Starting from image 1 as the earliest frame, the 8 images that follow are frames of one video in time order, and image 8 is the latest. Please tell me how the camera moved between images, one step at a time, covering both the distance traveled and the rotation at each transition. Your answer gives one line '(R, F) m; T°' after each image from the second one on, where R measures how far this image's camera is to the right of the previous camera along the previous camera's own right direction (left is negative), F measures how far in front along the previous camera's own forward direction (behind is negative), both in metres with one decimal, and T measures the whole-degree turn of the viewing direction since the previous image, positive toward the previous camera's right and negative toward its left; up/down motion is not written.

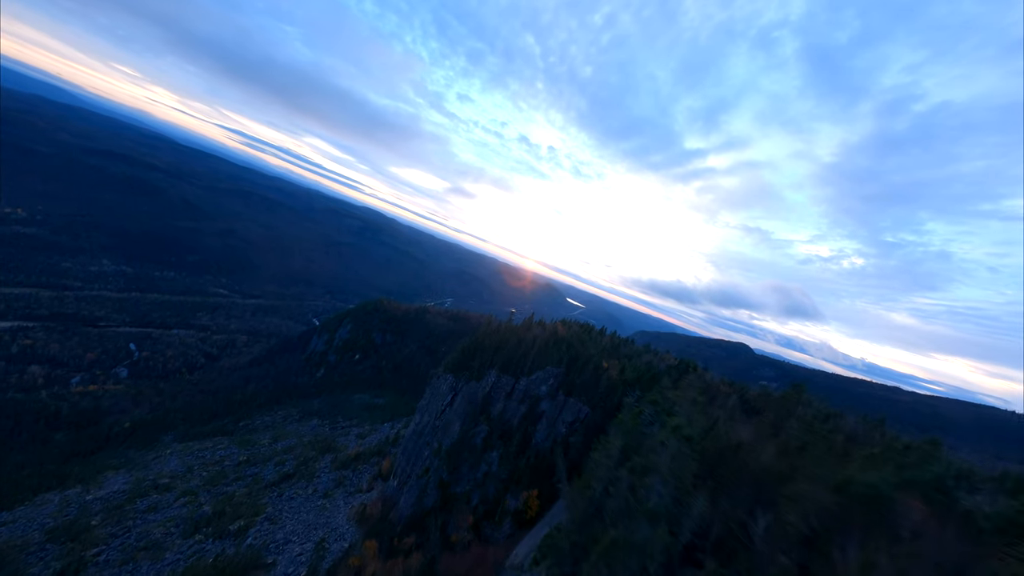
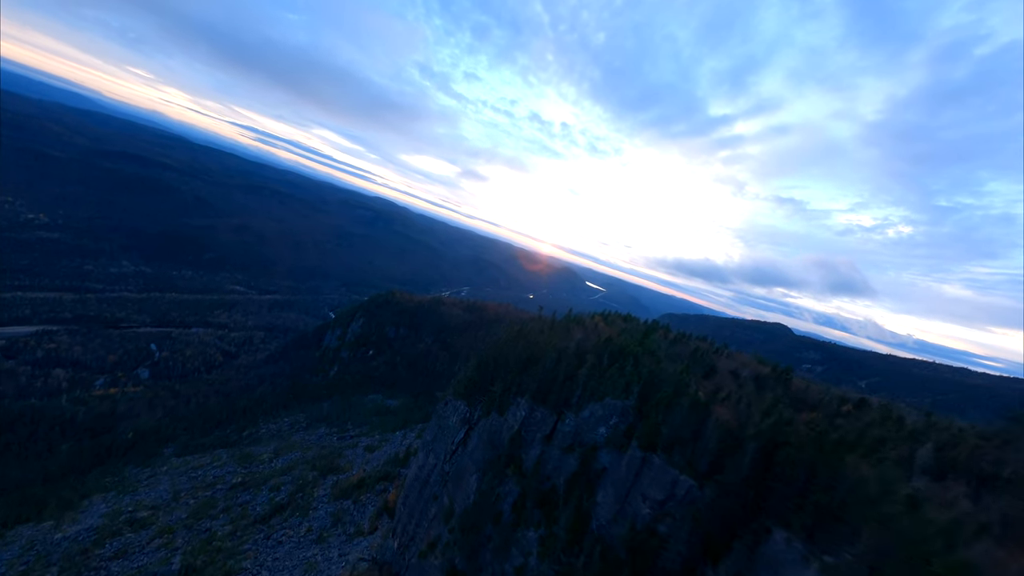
(-0.7, +7.0) m; -3°
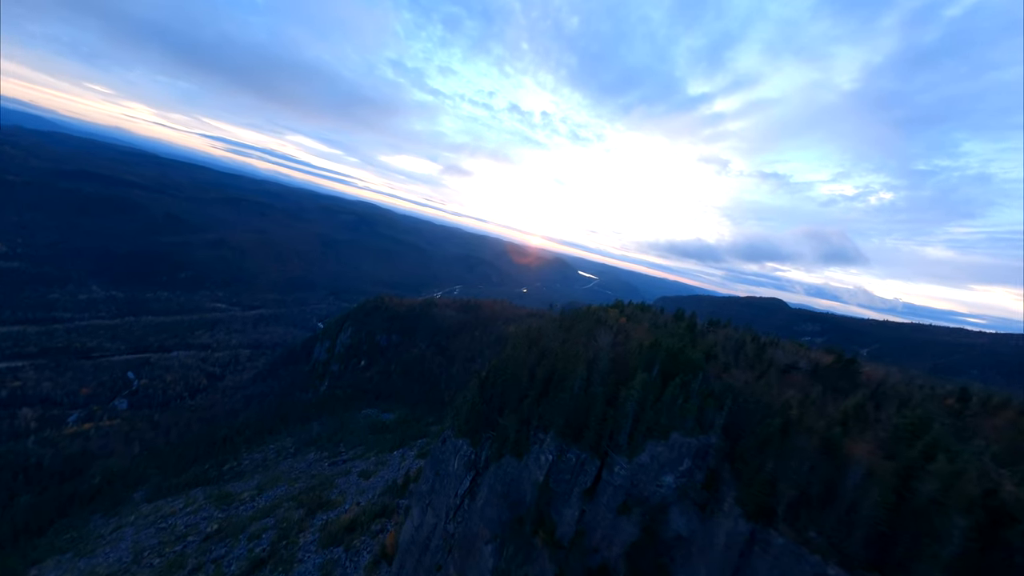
(-0.5, +4.1) m; +1°
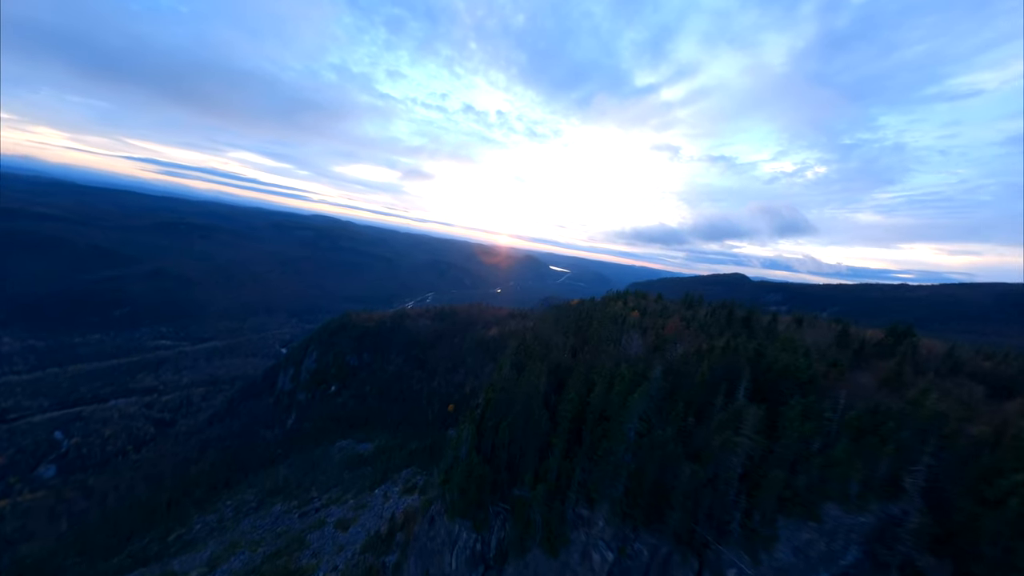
(-0.6, +3.9) m; +5°
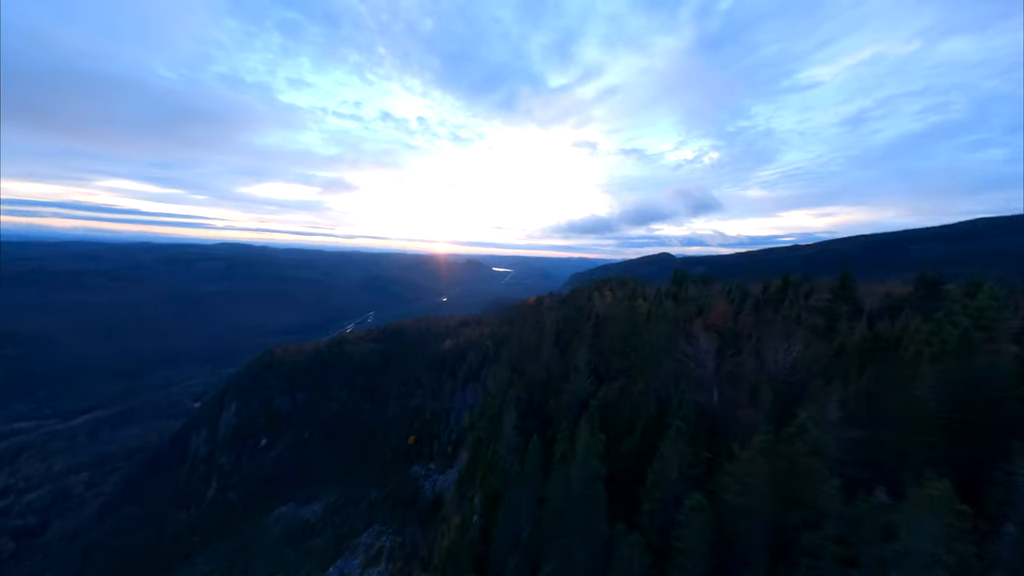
(-0.9, +4.4) m; +10°
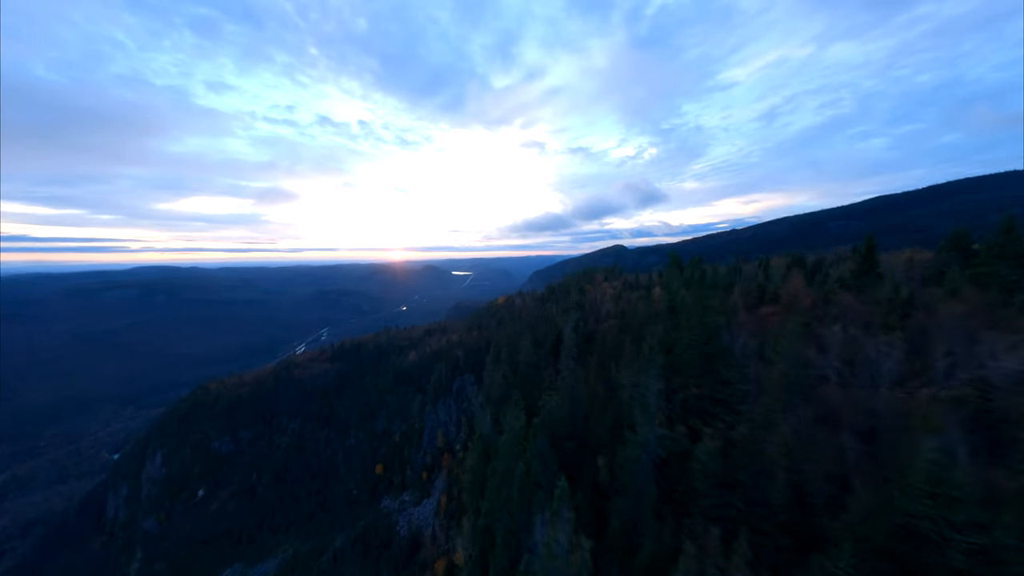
(-0.7, +2.9) m; +7°
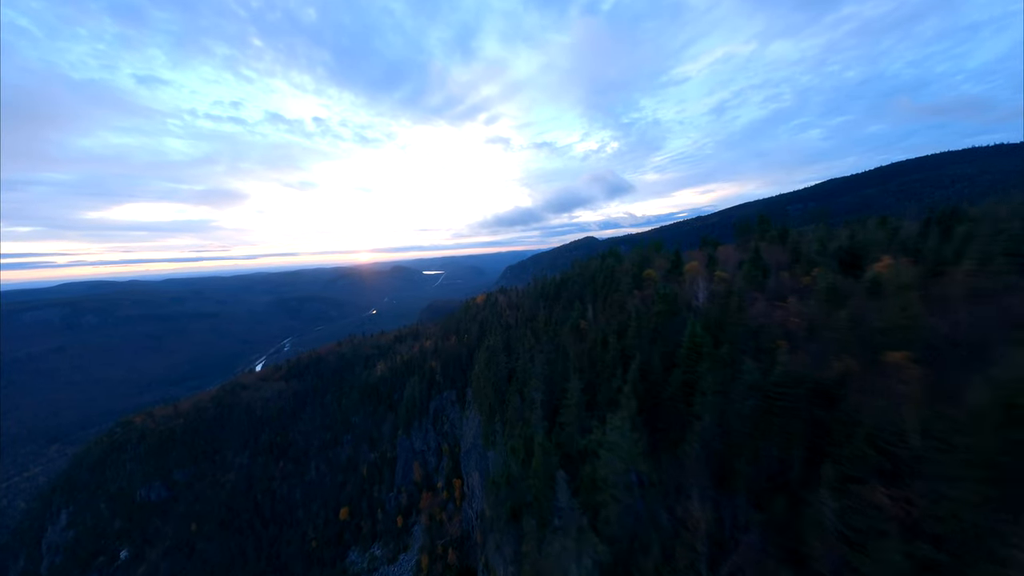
(-1.0, +5.8) m; +5°
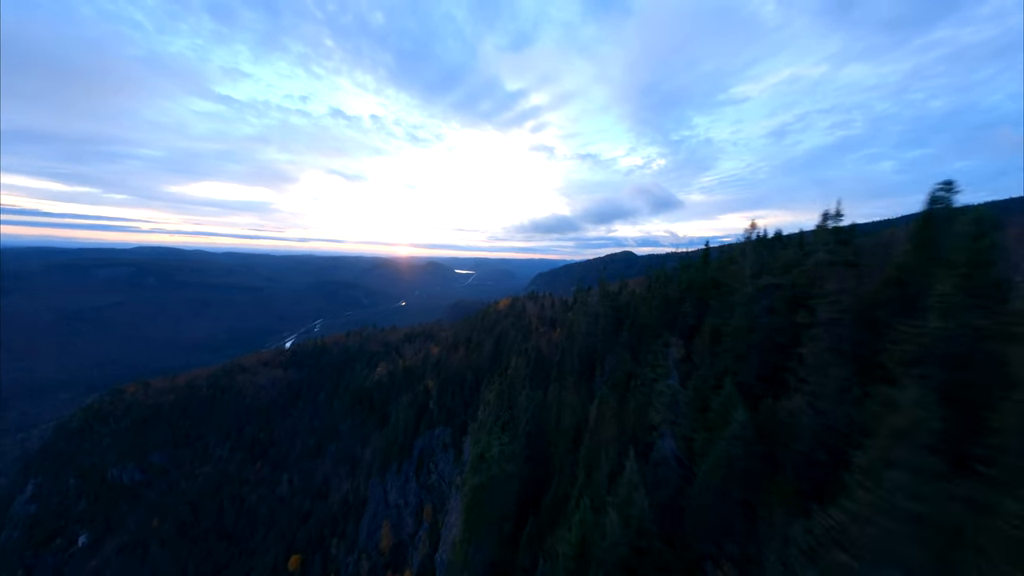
(-0.4, +8.3) m; -5°
